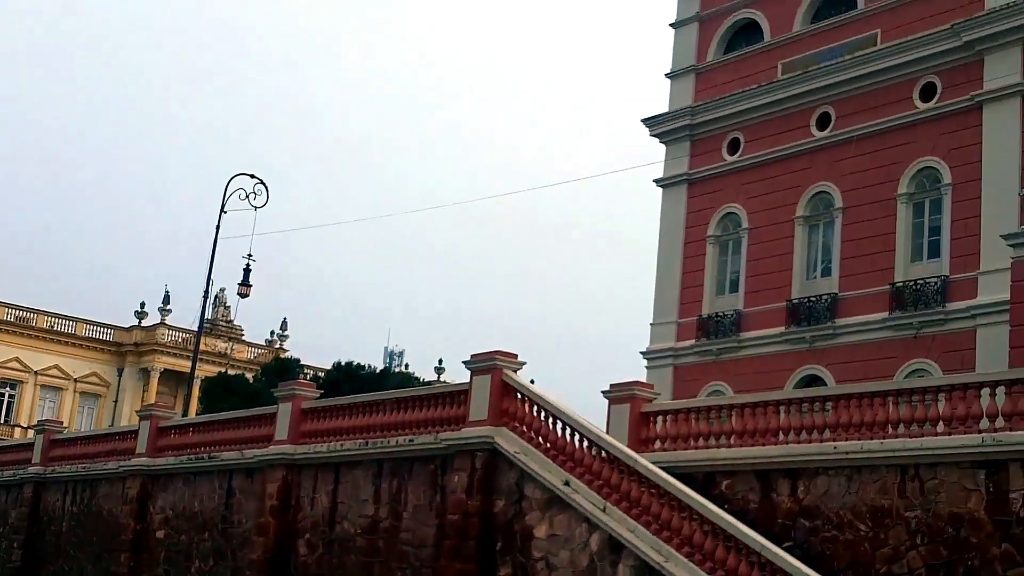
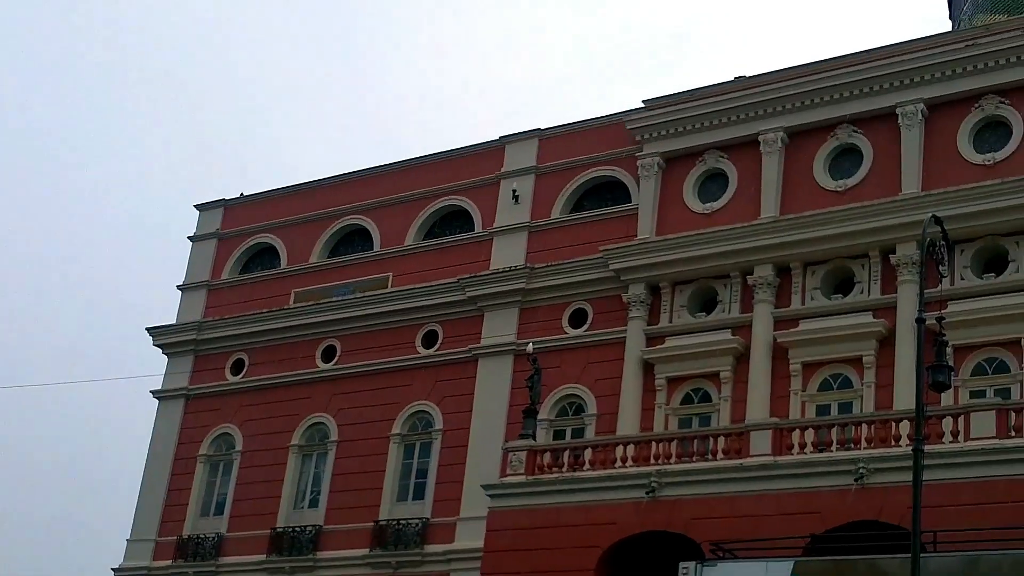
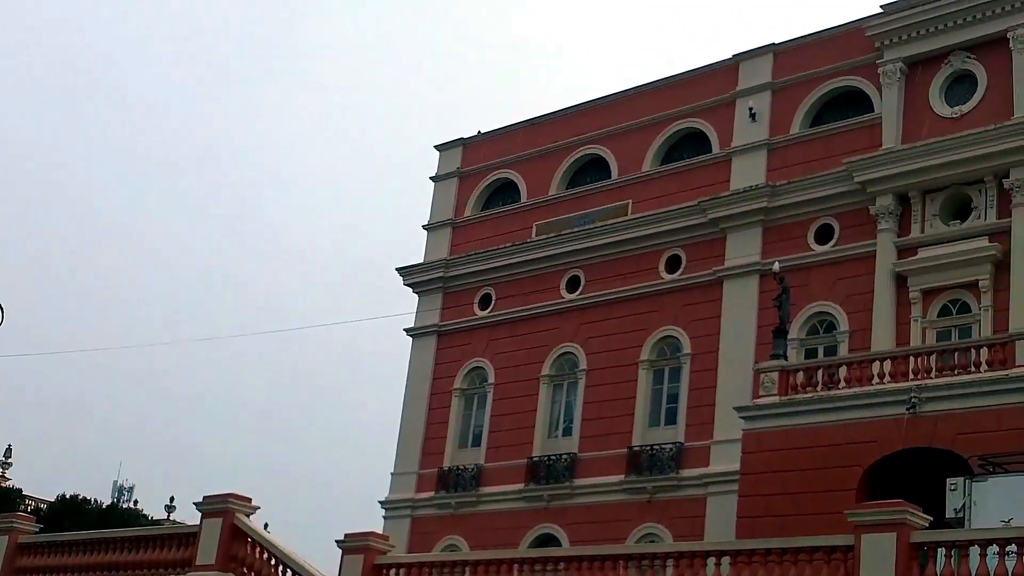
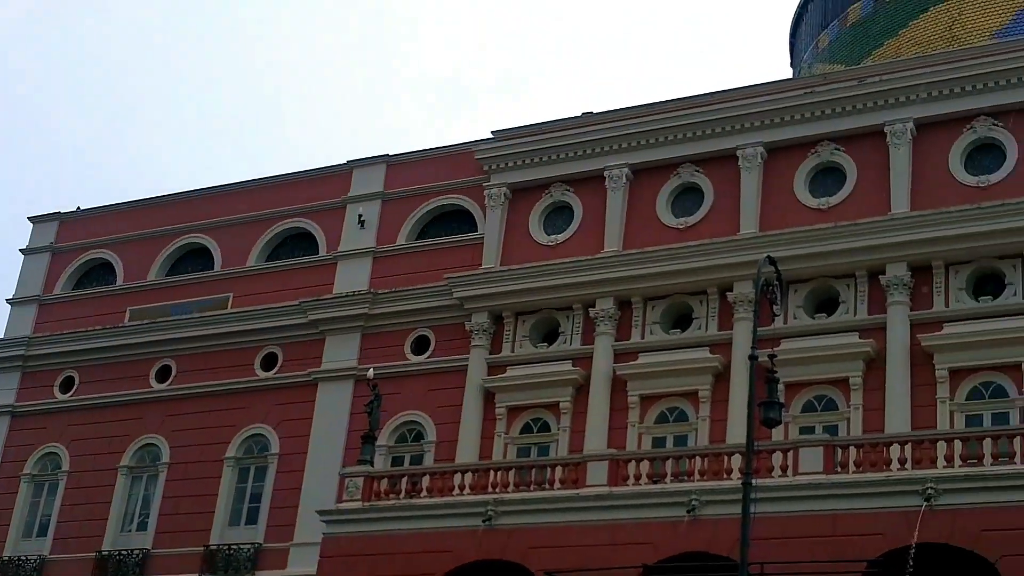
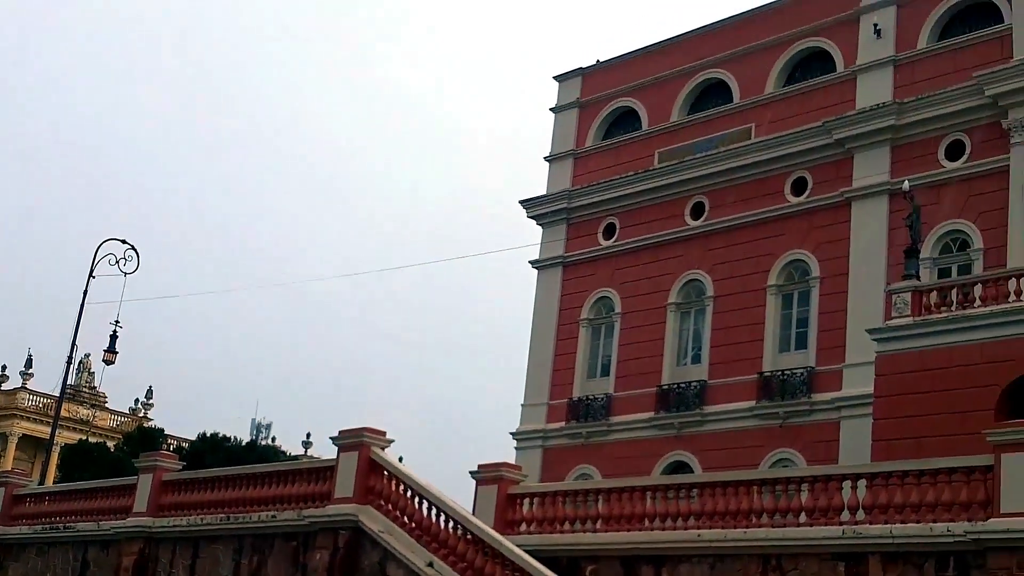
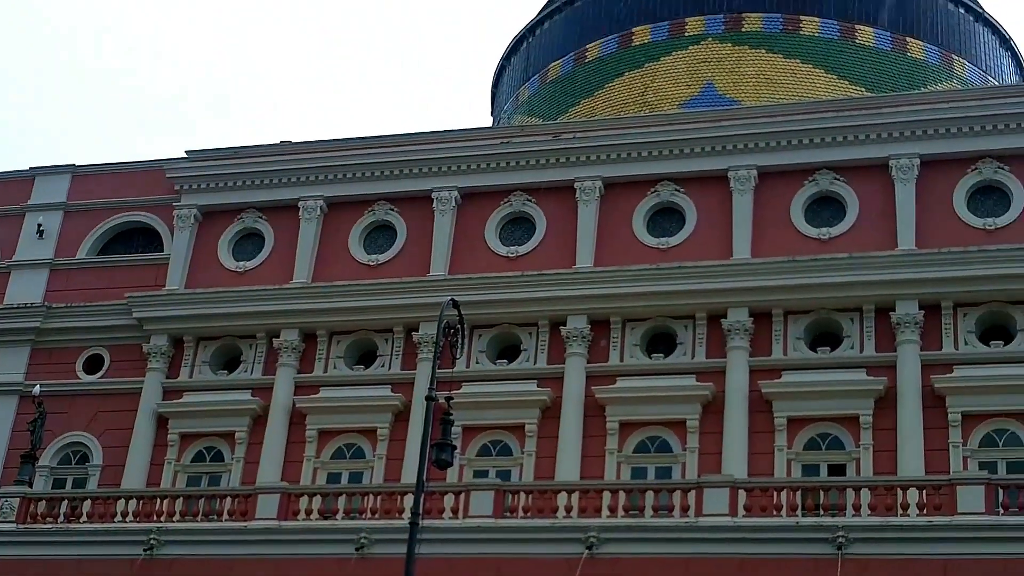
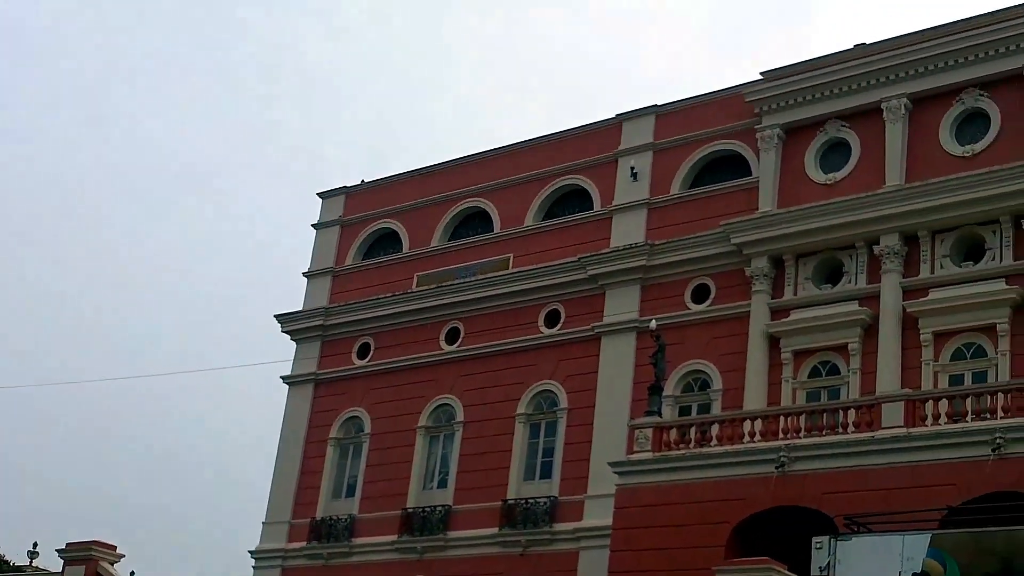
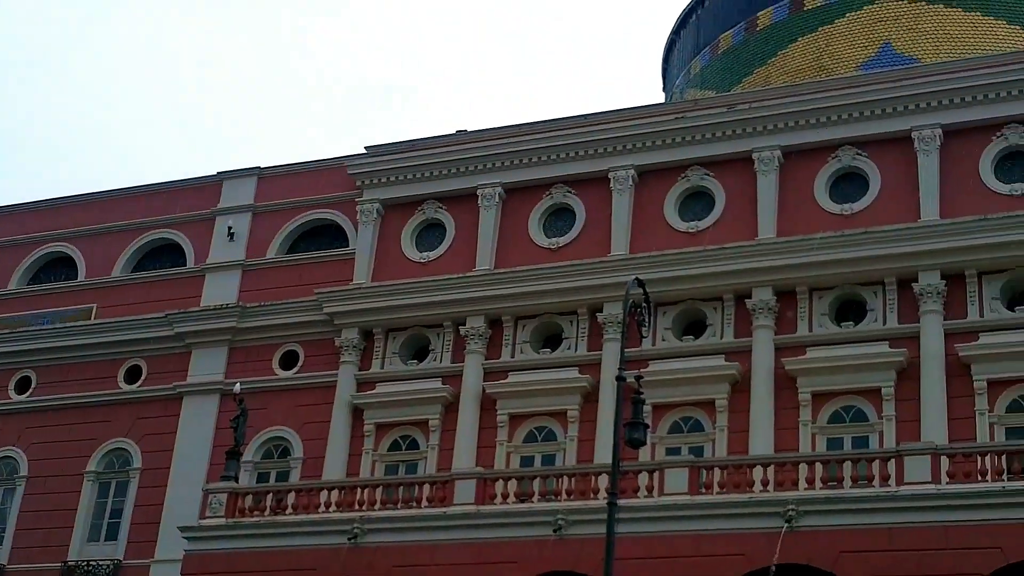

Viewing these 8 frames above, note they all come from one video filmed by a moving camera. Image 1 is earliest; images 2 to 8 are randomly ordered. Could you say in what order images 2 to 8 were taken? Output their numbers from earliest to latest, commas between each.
5, 3, 7, 2, 4, 8, 6
